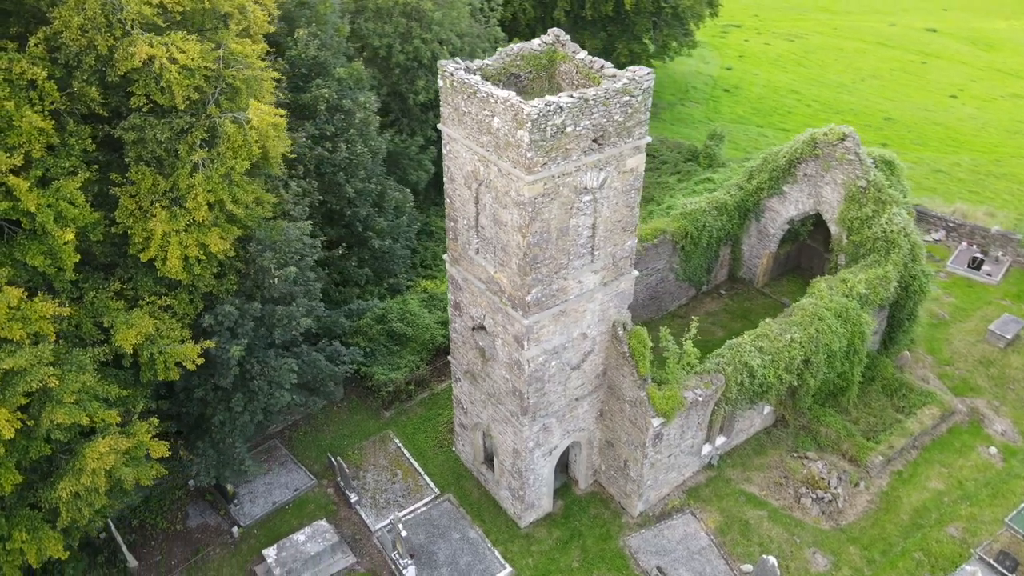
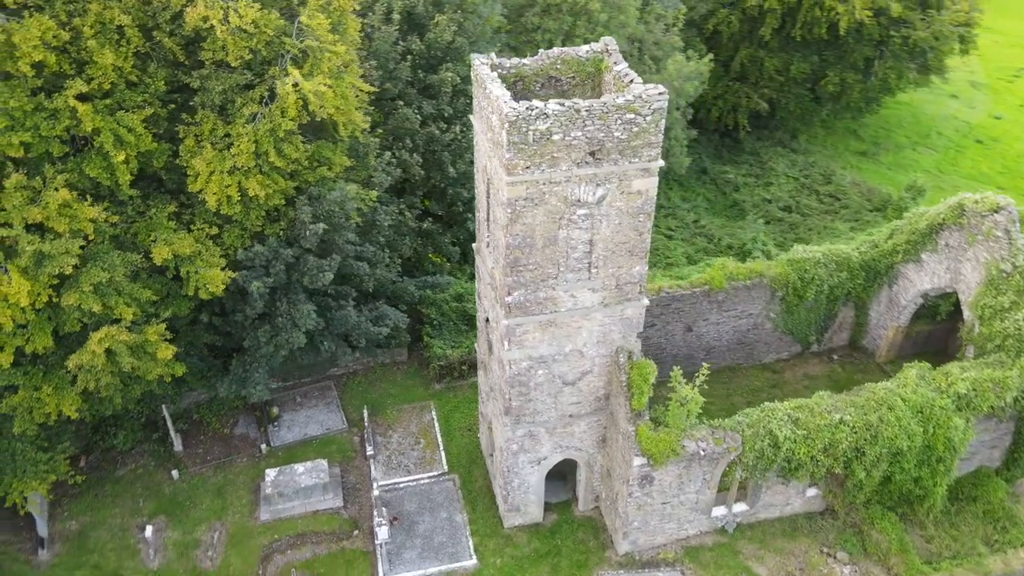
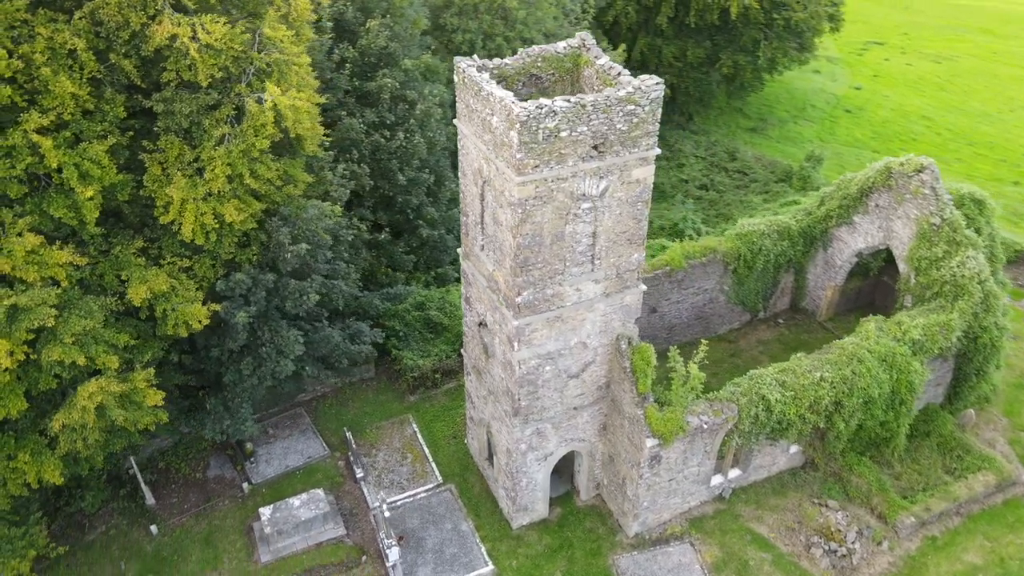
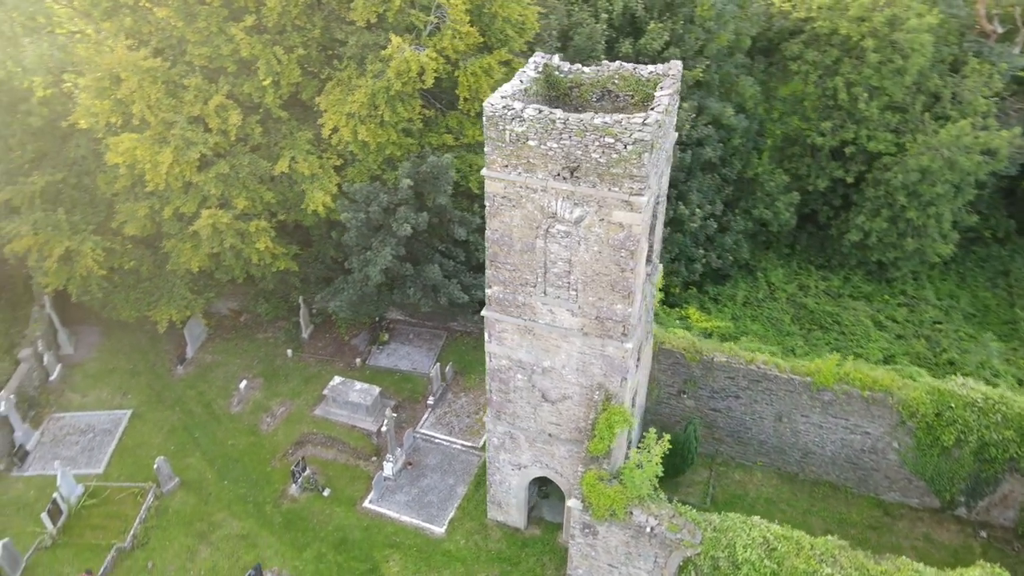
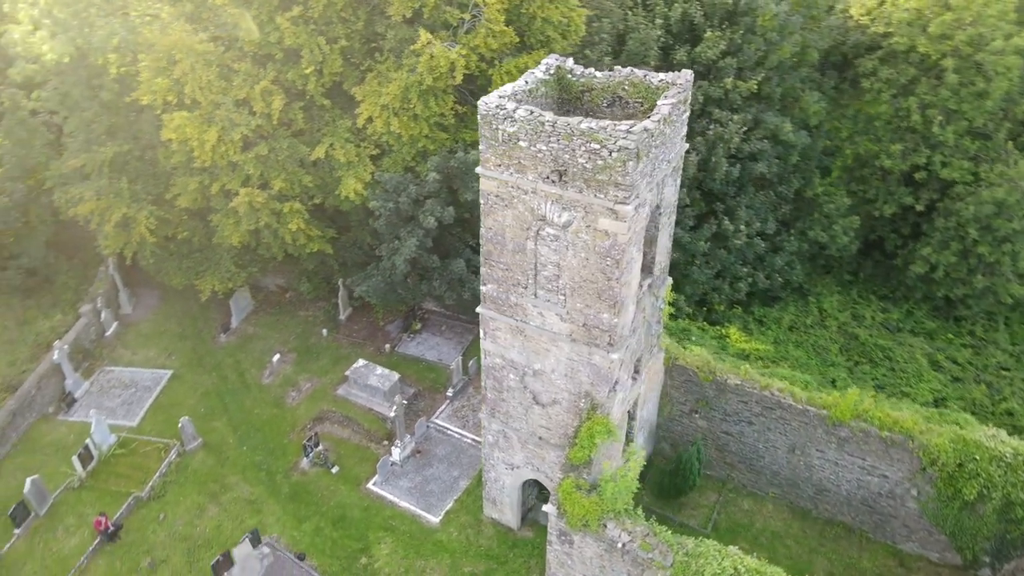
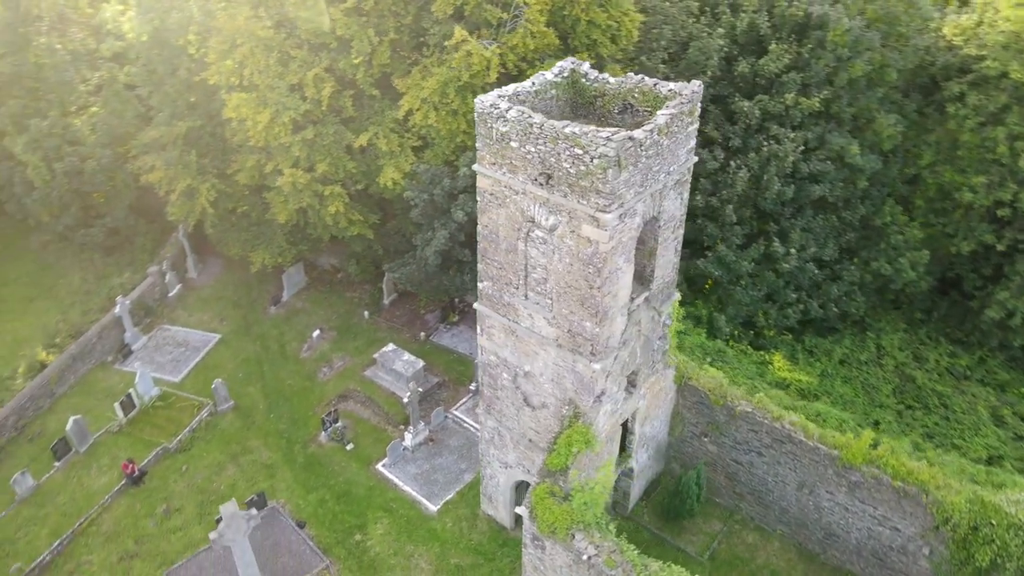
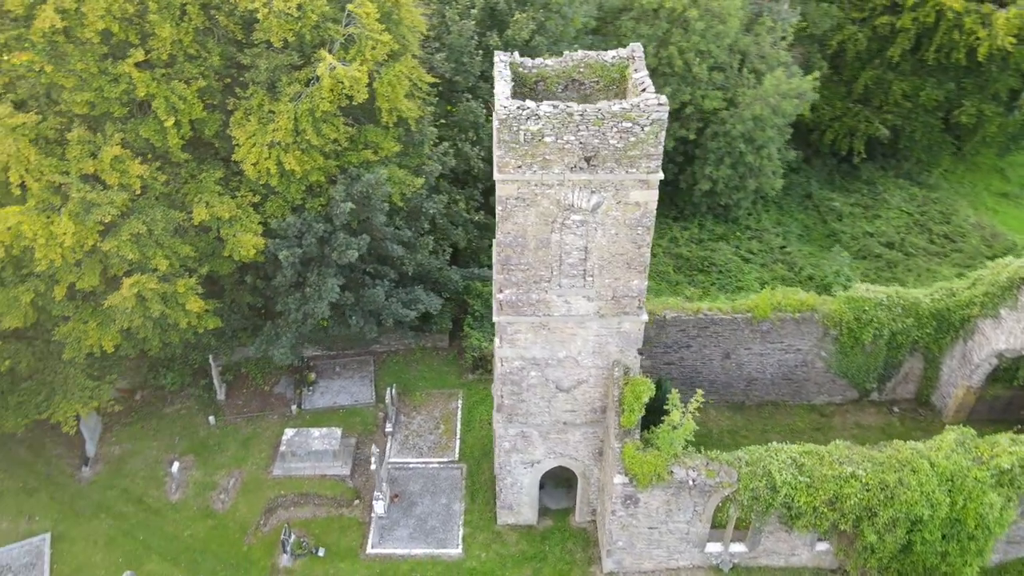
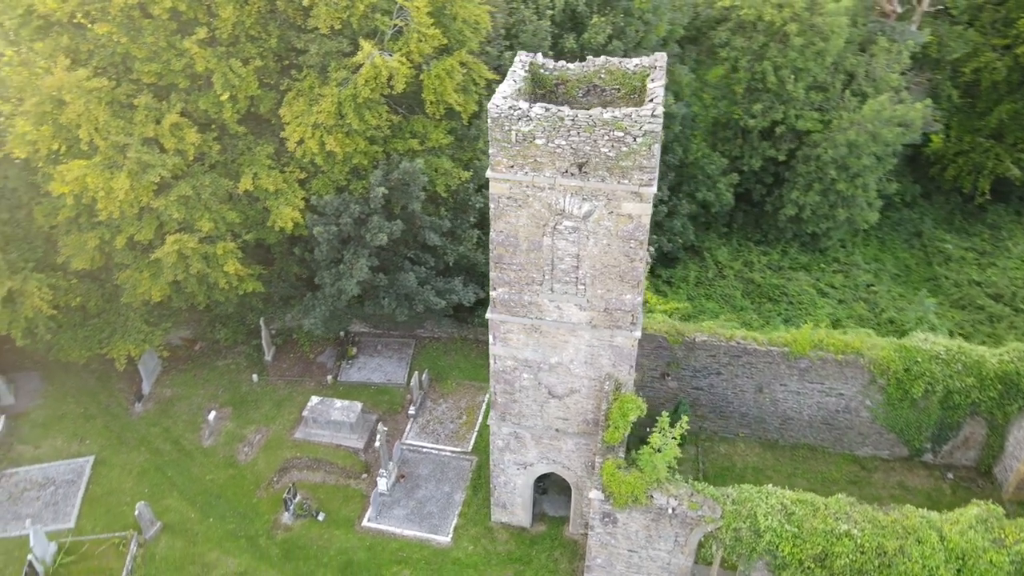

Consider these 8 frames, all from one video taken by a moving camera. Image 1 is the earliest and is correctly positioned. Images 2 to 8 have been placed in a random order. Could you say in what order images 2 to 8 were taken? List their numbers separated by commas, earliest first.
3, 2, 7, 8, 4, 5, 6
